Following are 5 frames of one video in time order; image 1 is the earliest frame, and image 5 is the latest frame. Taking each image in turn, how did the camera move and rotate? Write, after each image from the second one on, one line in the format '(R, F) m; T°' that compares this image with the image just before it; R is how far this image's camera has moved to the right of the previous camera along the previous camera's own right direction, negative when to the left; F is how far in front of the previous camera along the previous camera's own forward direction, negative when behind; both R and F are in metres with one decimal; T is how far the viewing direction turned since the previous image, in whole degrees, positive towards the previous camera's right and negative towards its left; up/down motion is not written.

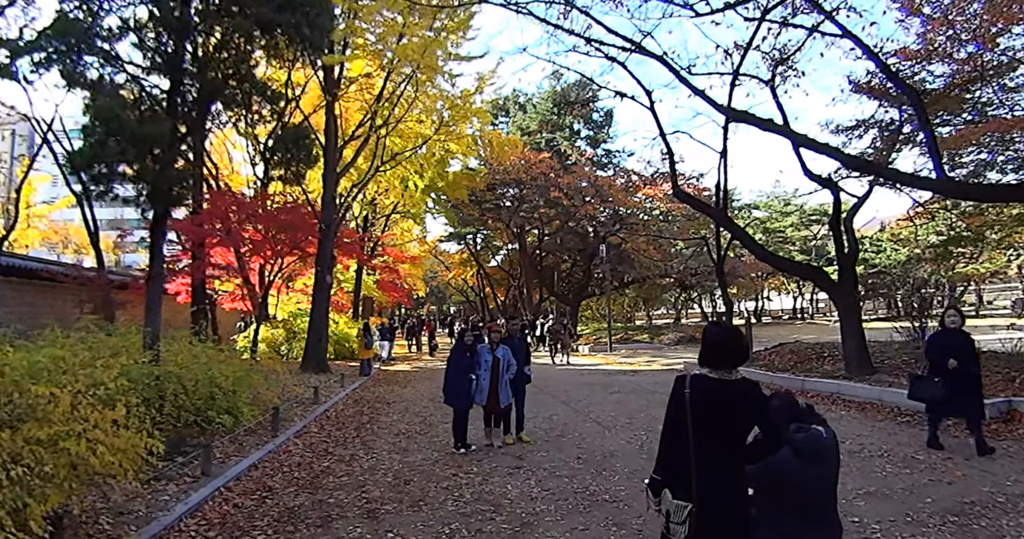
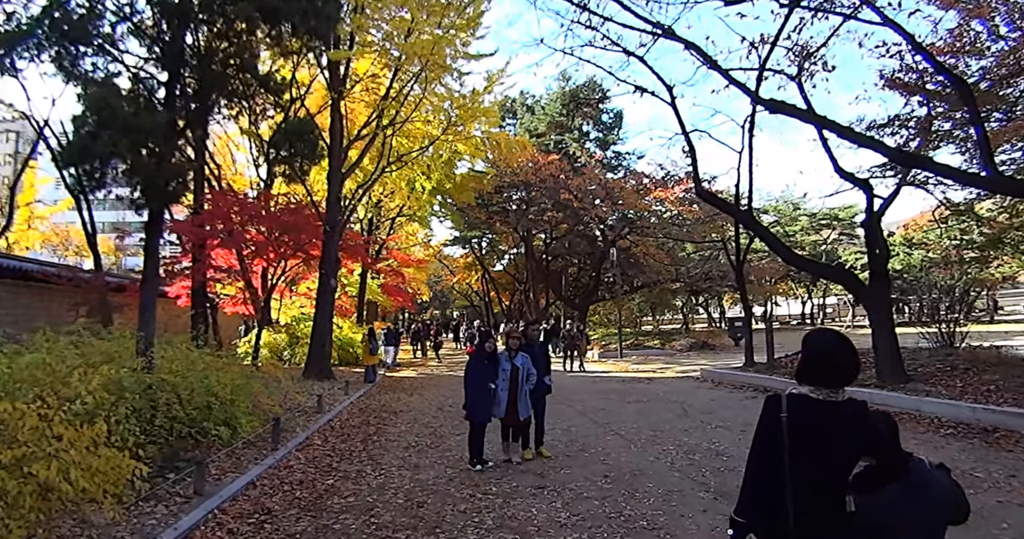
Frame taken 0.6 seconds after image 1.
(-0.2, +0.6) m; 0°
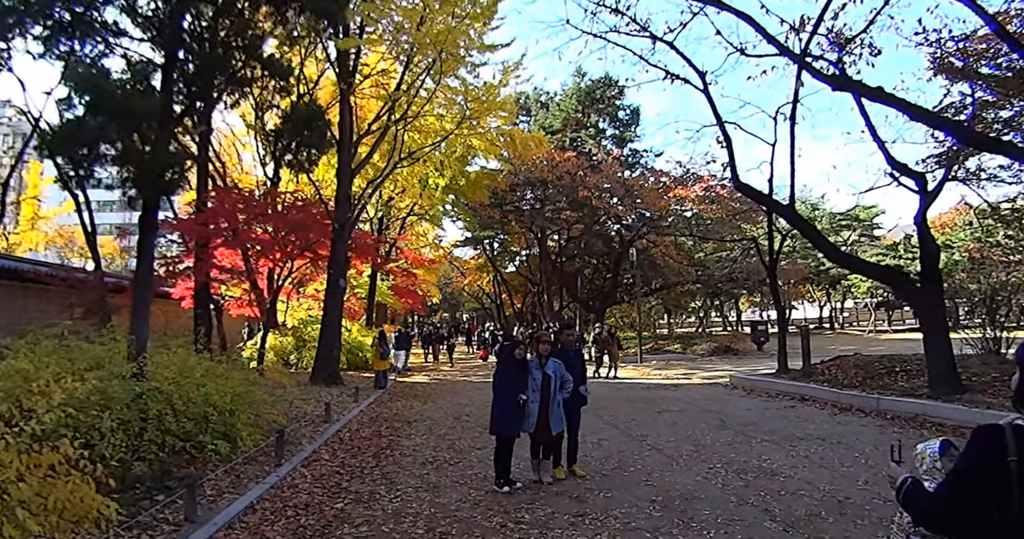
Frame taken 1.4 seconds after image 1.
(-0.2, +0.8) m; -1°
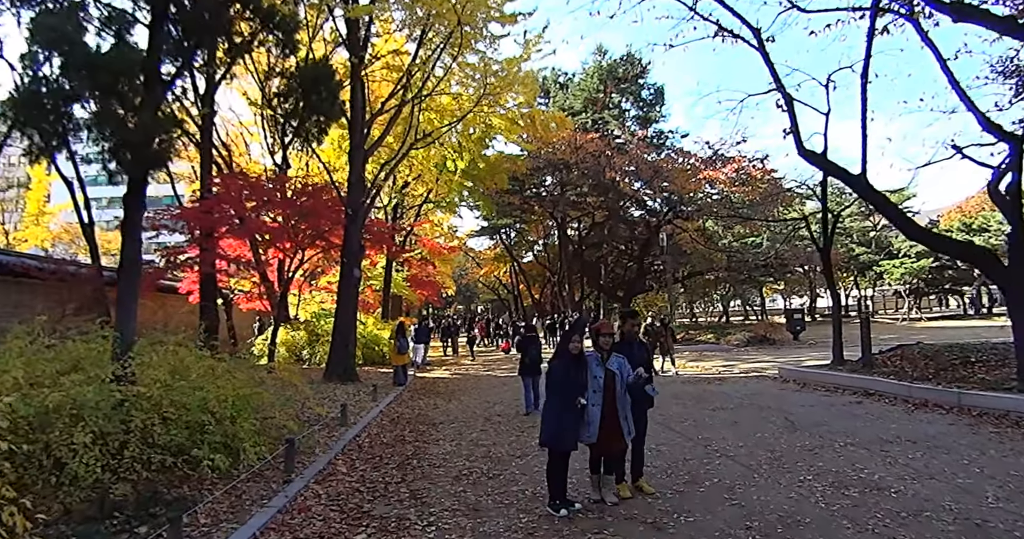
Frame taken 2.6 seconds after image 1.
(-0.3, +1.1) m; -1°
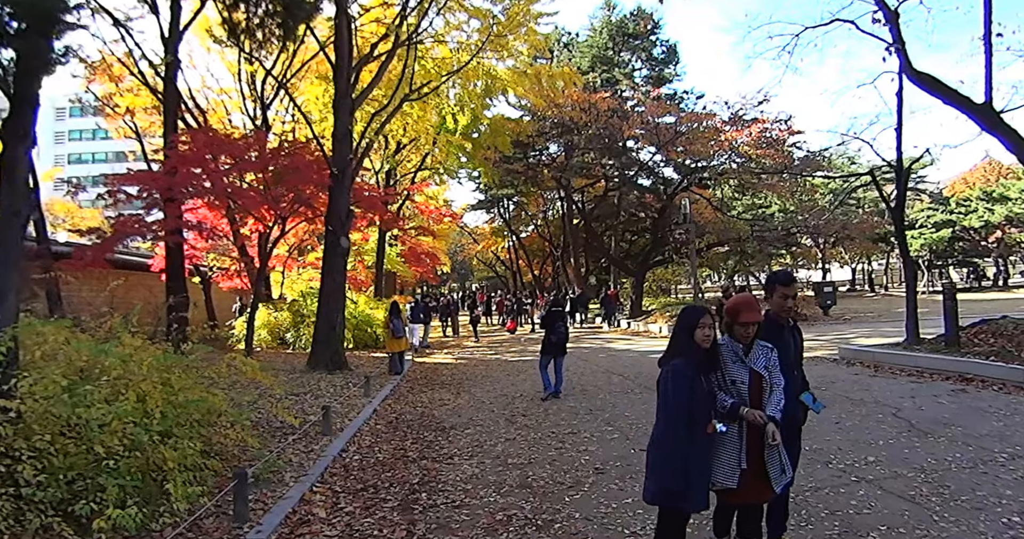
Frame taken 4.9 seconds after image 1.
(-0.4, +2.0) m; +1°
